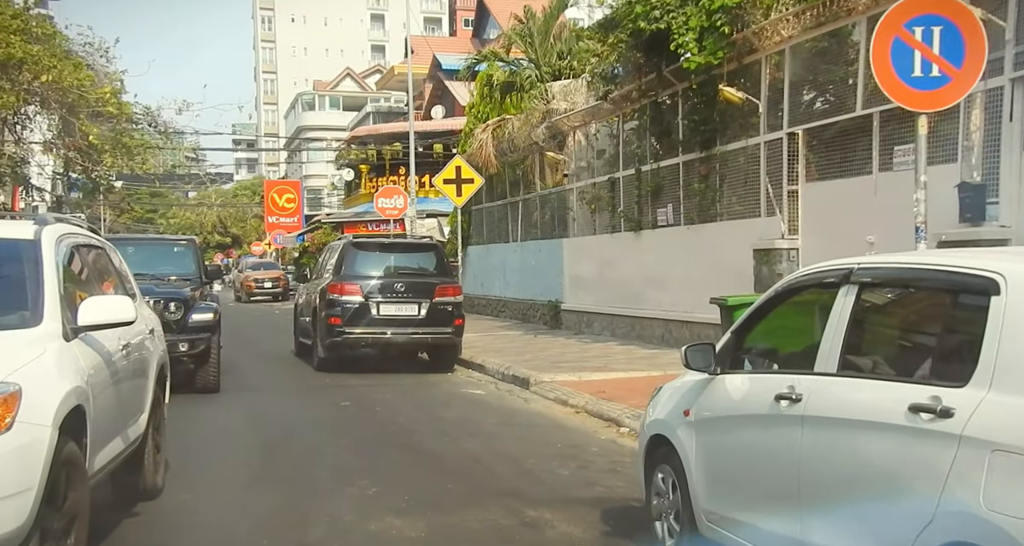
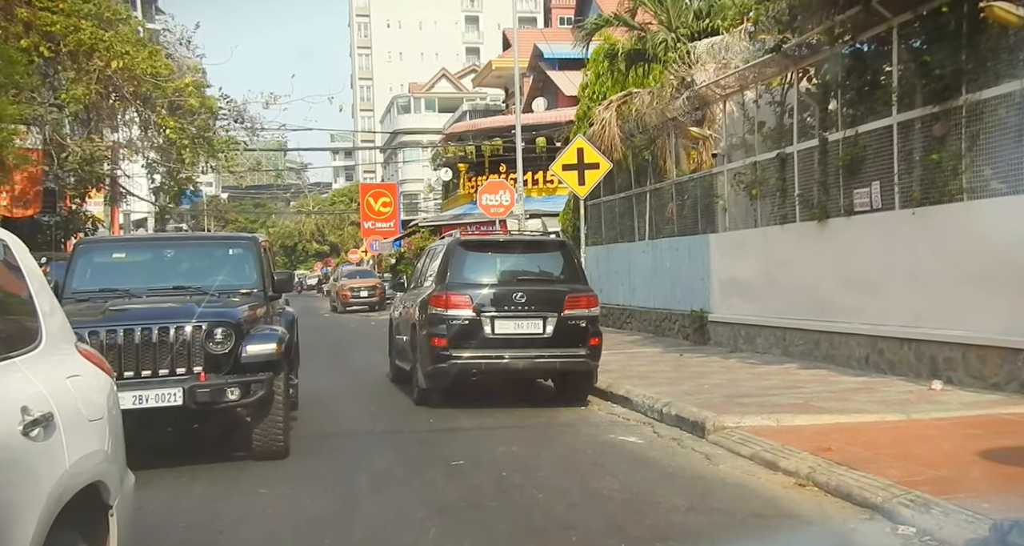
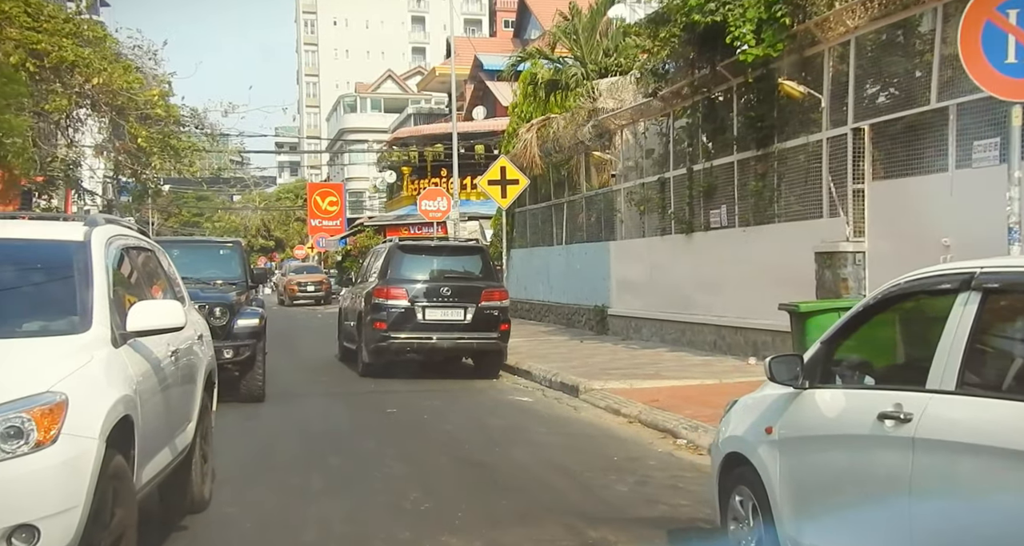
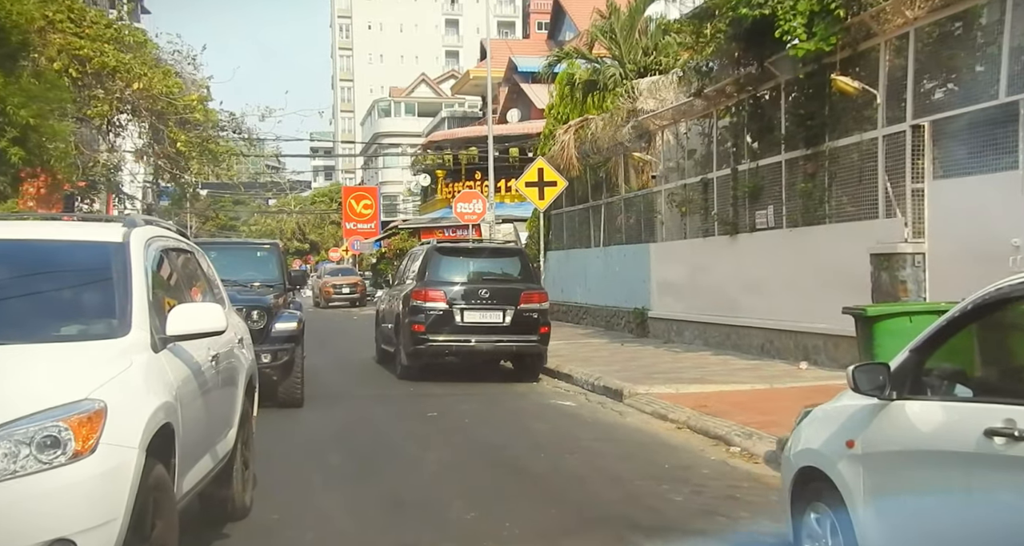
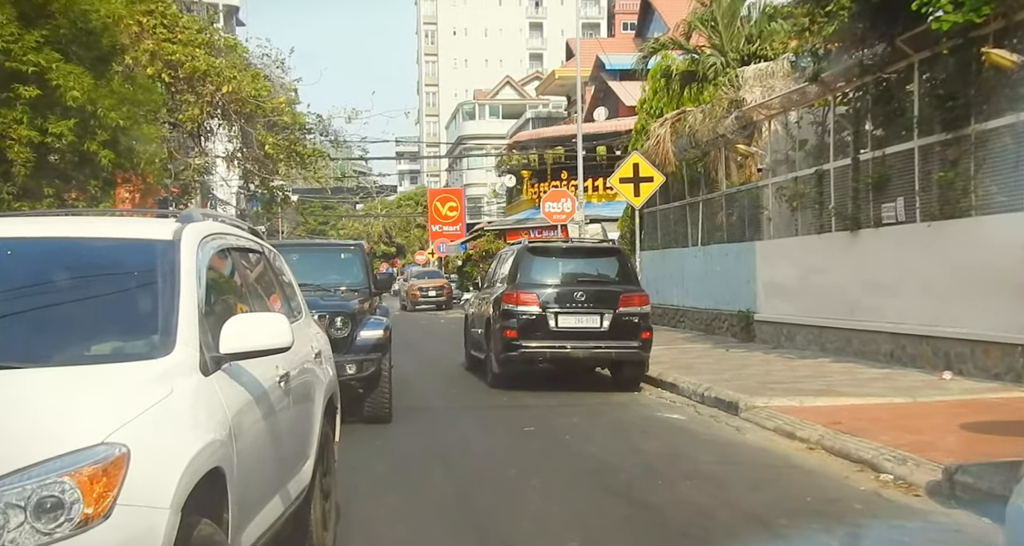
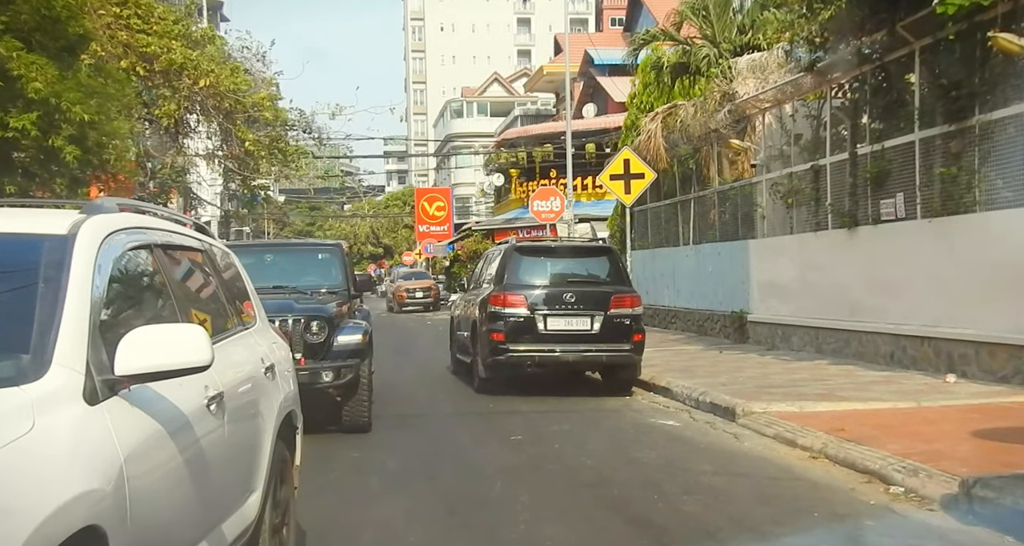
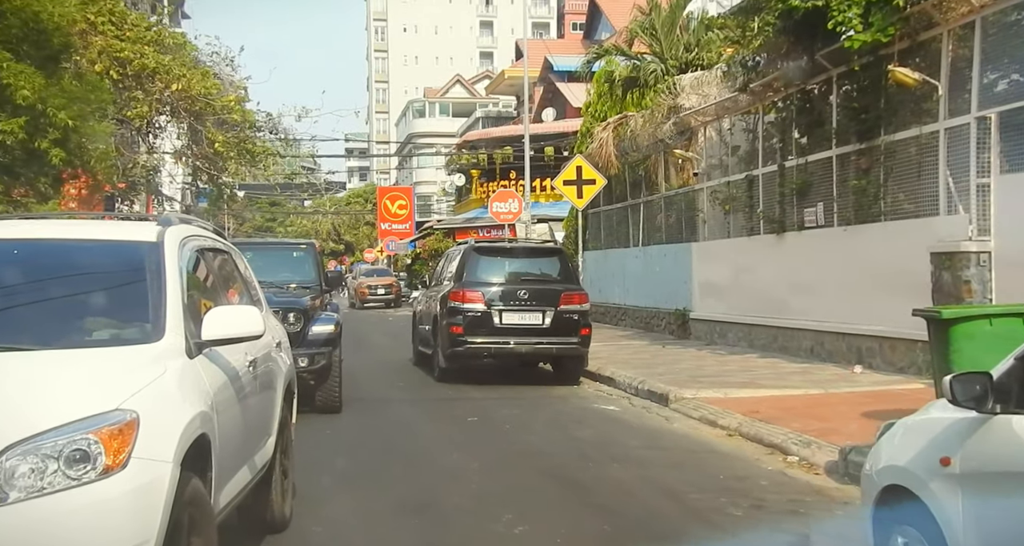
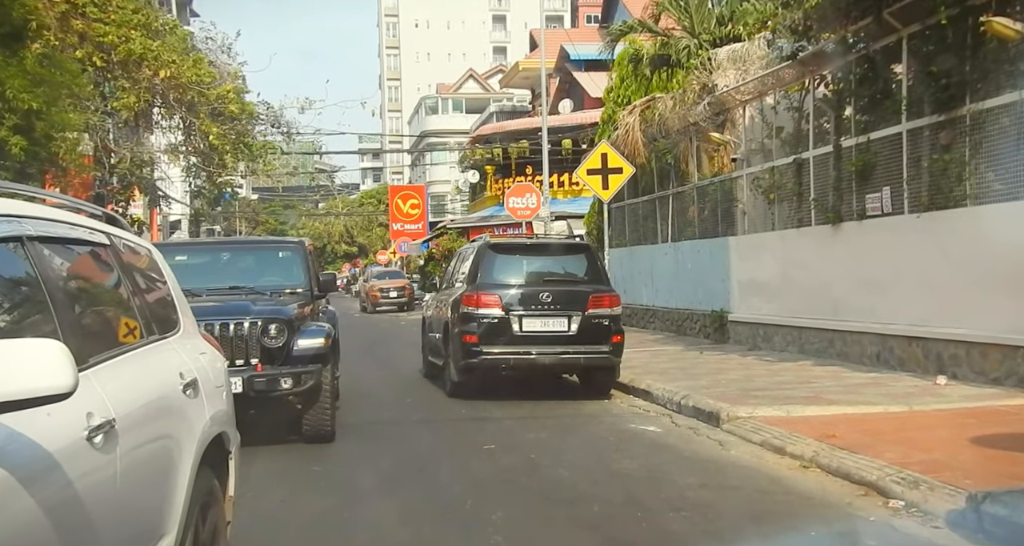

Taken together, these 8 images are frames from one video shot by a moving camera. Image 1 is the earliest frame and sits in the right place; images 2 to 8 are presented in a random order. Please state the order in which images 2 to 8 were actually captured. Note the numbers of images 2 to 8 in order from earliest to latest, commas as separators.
3, 4, 7, 5, 6, 8, 2
